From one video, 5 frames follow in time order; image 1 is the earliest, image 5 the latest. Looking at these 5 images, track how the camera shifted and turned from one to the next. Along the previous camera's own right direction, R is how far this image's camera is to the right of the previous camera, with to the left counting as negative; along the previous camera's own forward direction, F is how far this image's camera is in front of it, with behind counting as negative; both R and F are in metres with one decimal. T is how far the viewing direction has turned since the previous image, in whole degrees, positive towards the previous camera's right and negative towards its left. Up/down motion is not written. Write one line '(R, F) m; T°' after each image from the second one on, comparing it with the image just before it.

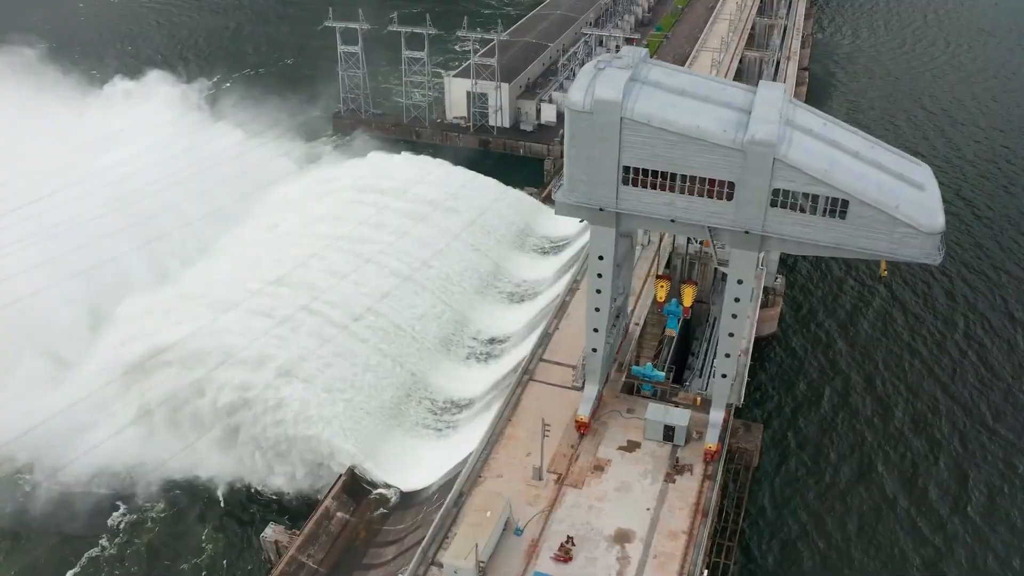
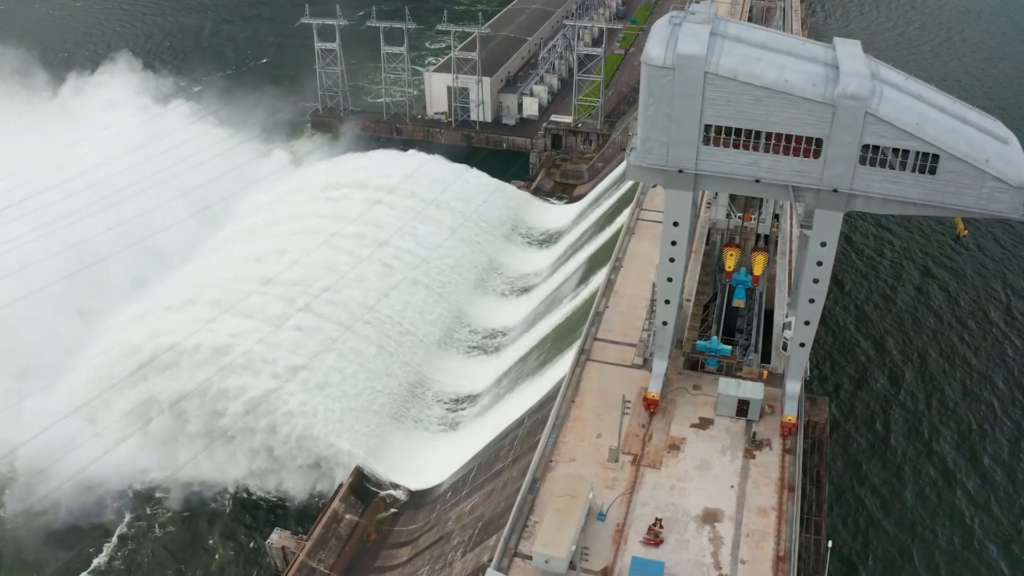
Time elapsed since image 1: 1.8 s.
(-2.3, +1.1) m; +3°
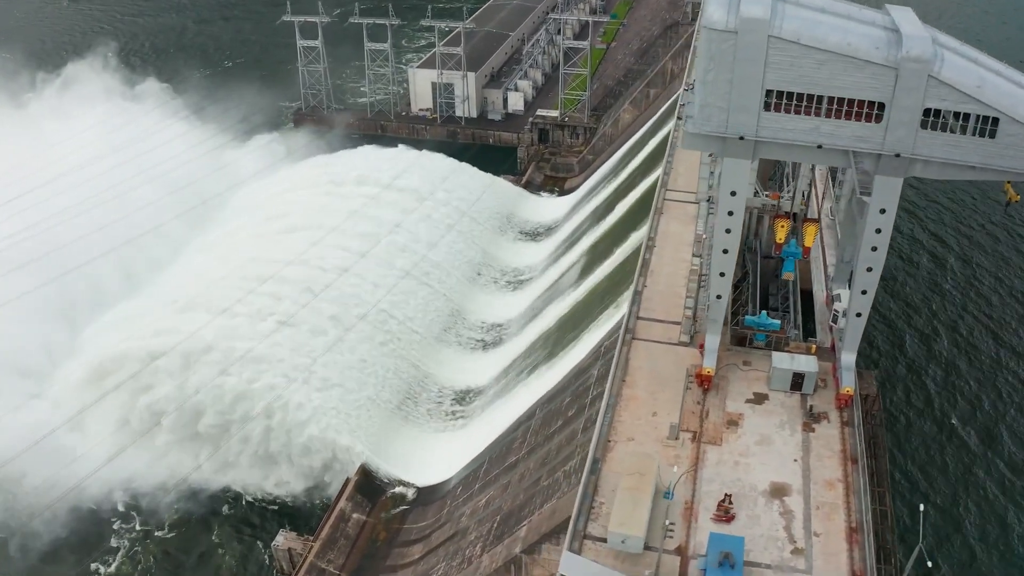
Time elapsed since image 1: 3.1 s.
(-1.7, +0.5) m; +2°
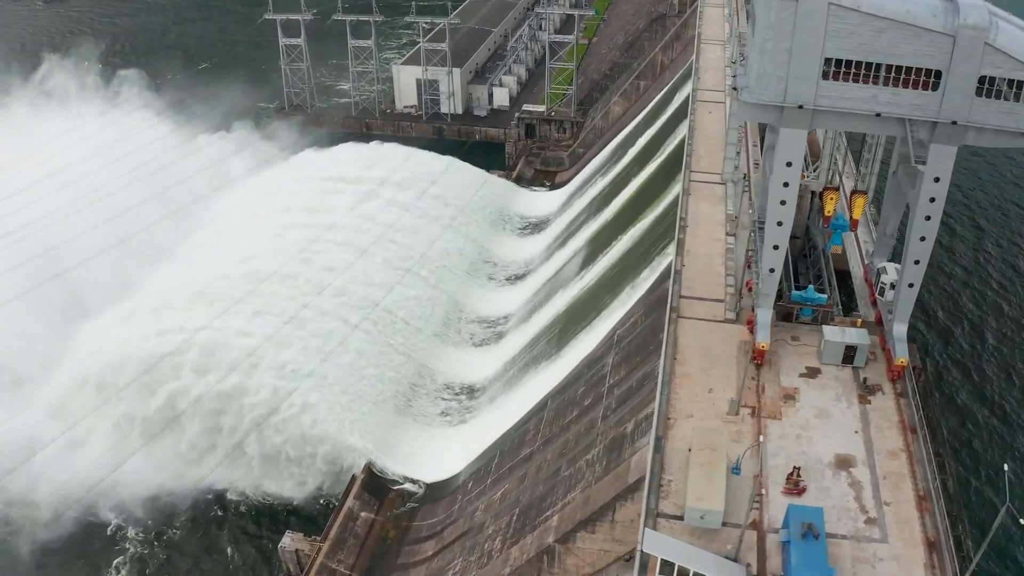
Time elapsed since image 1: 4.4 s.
(-1.7, +0.3) m; +2°
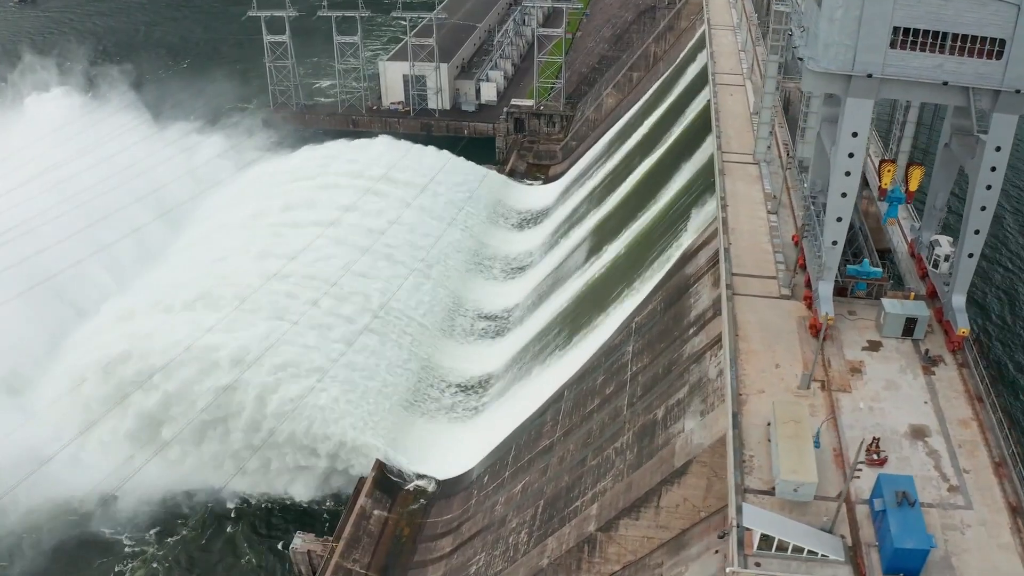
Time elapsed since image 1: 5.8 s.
(-2.0, +0.3) m; +2°
